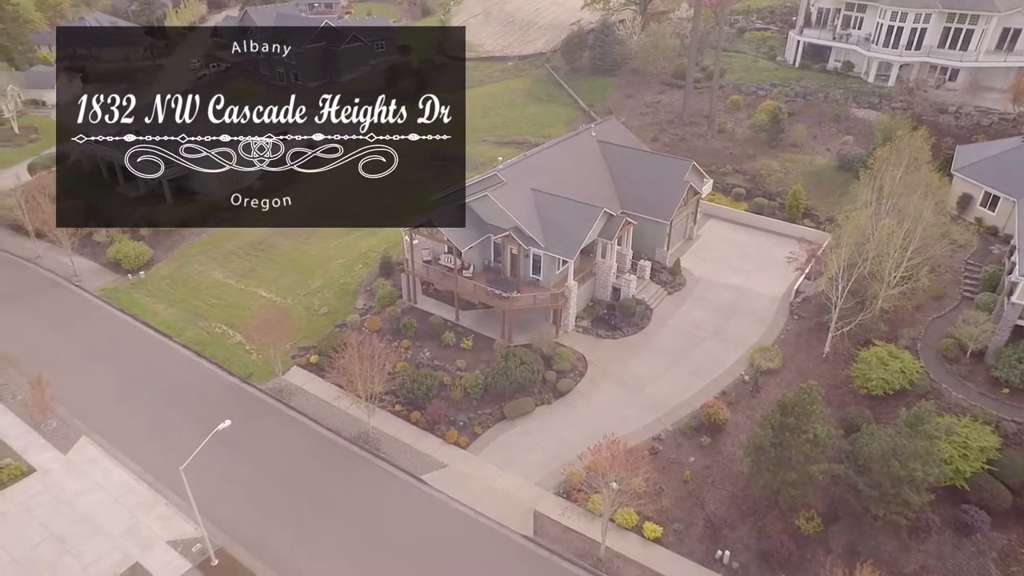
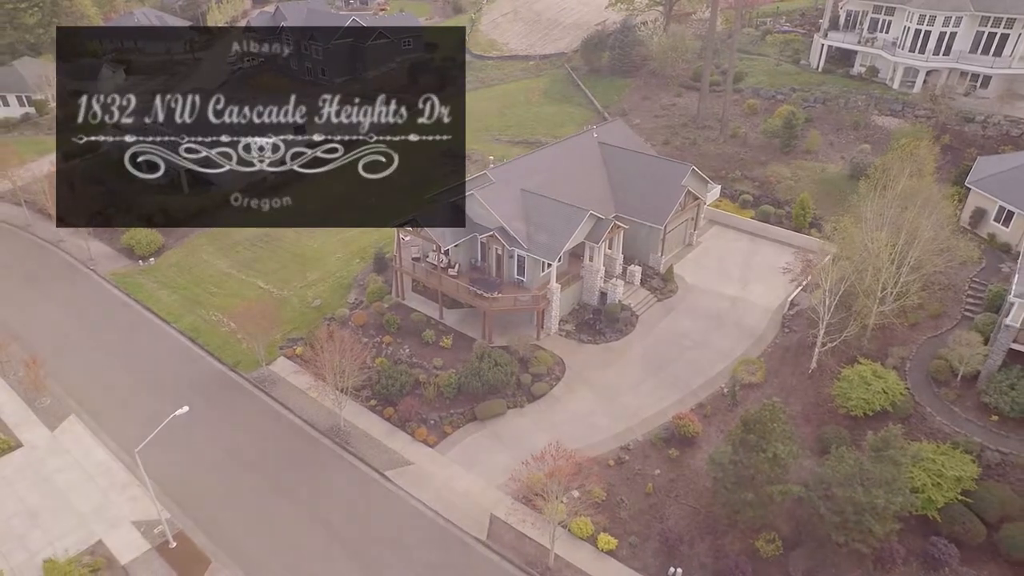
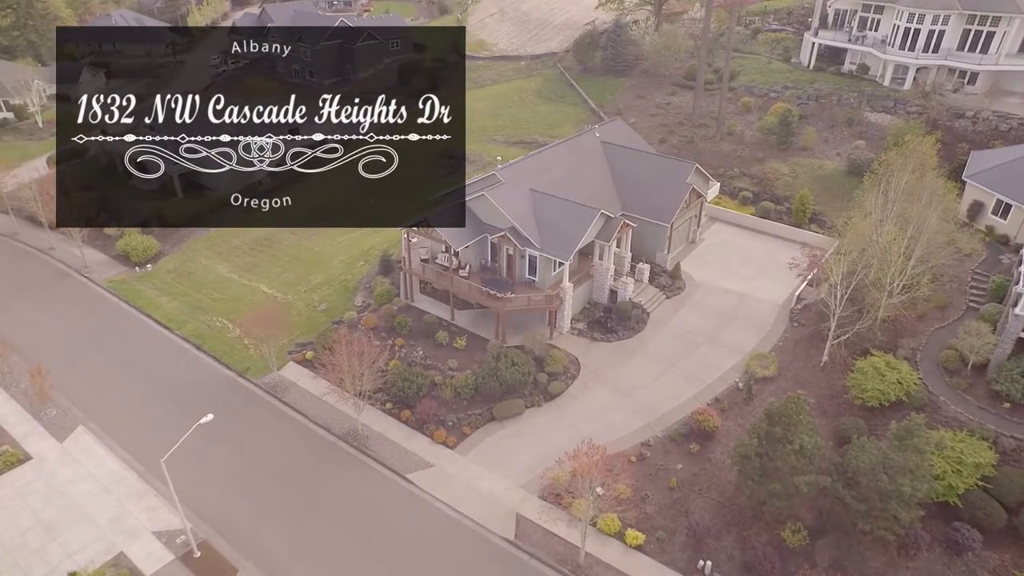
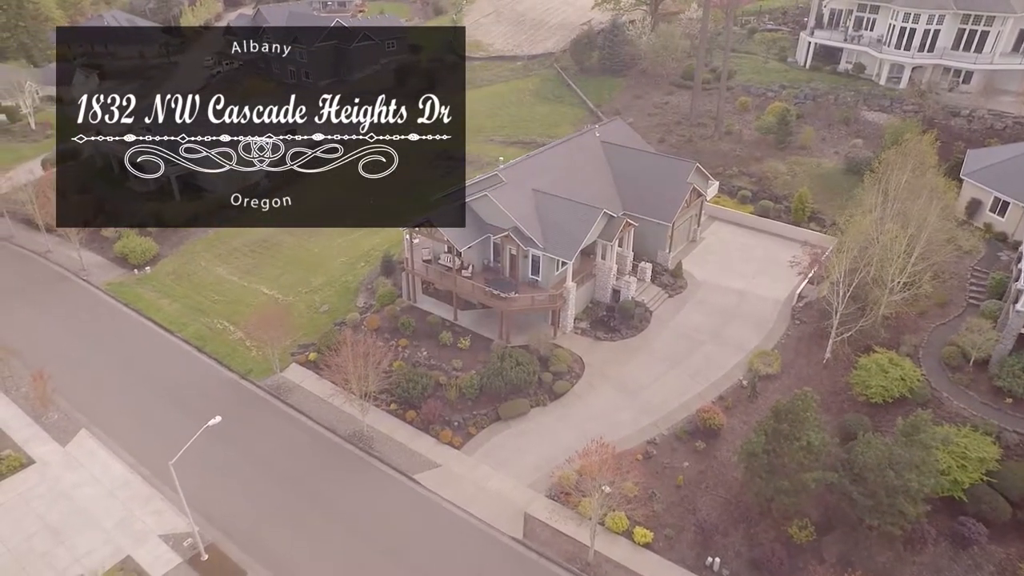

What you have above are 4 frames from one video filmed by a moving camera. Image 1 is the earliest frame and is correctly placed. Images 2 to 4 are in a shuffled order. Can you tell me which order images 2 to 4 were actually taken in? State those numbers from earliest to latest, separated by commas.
4, 3, 2
